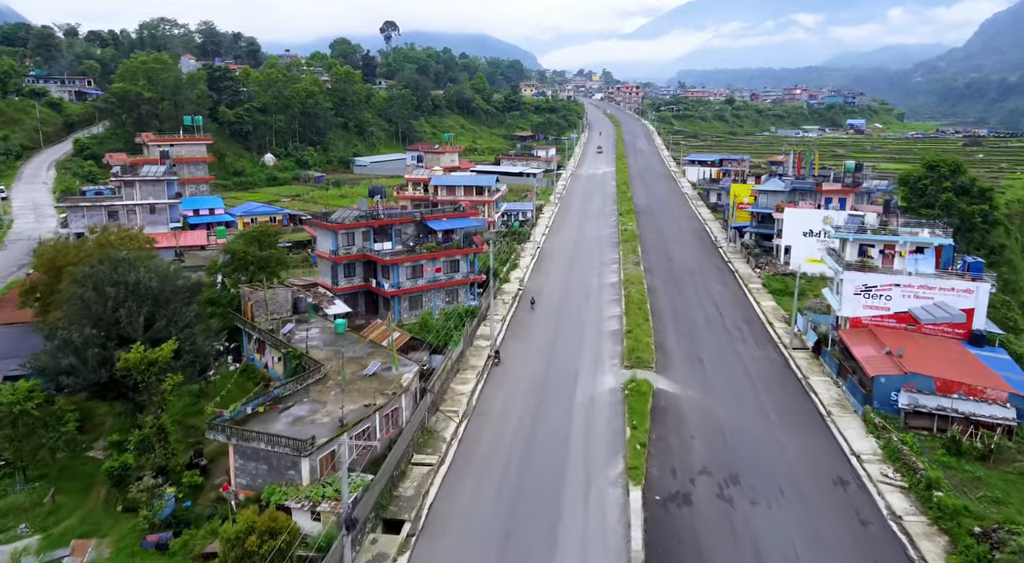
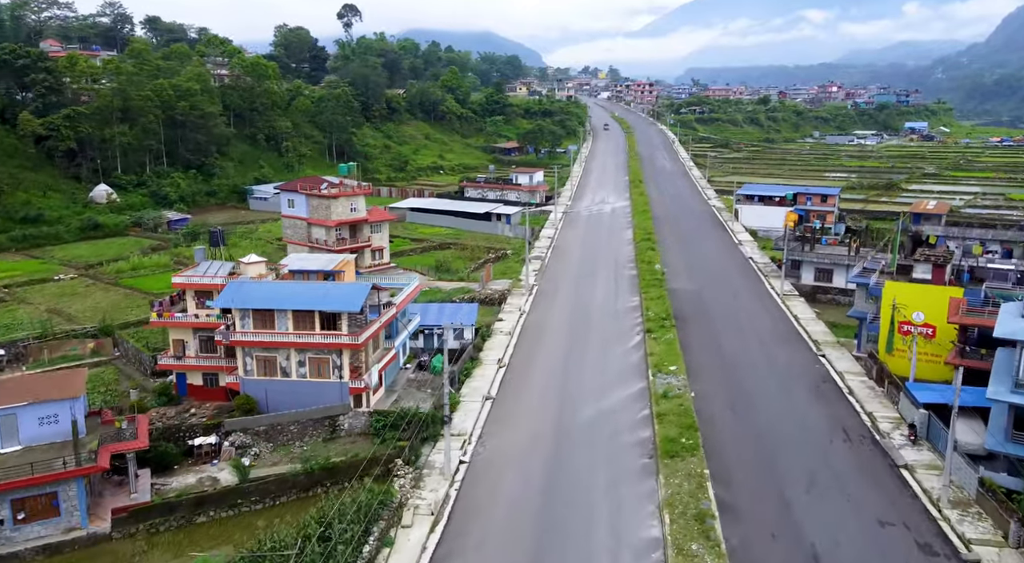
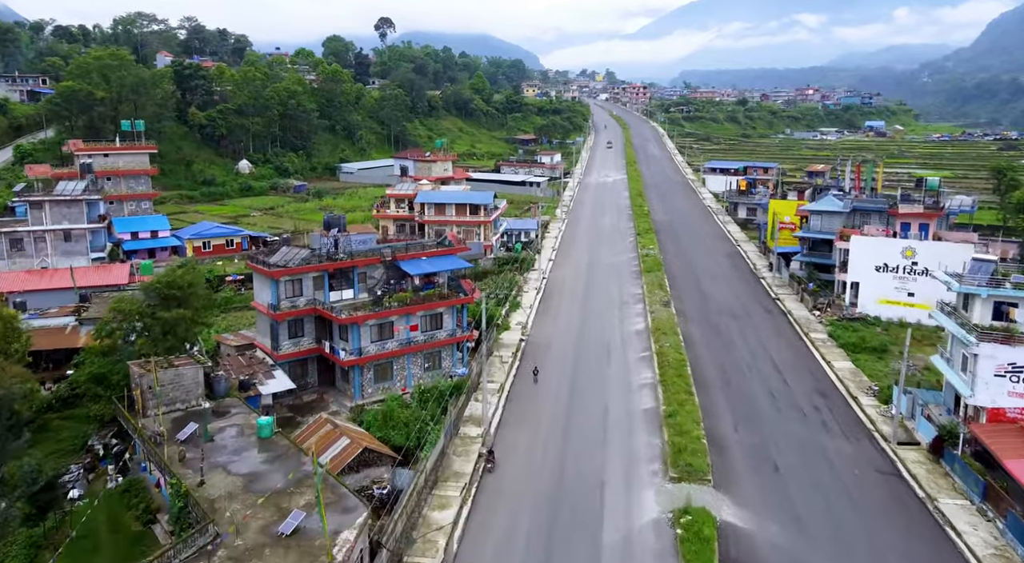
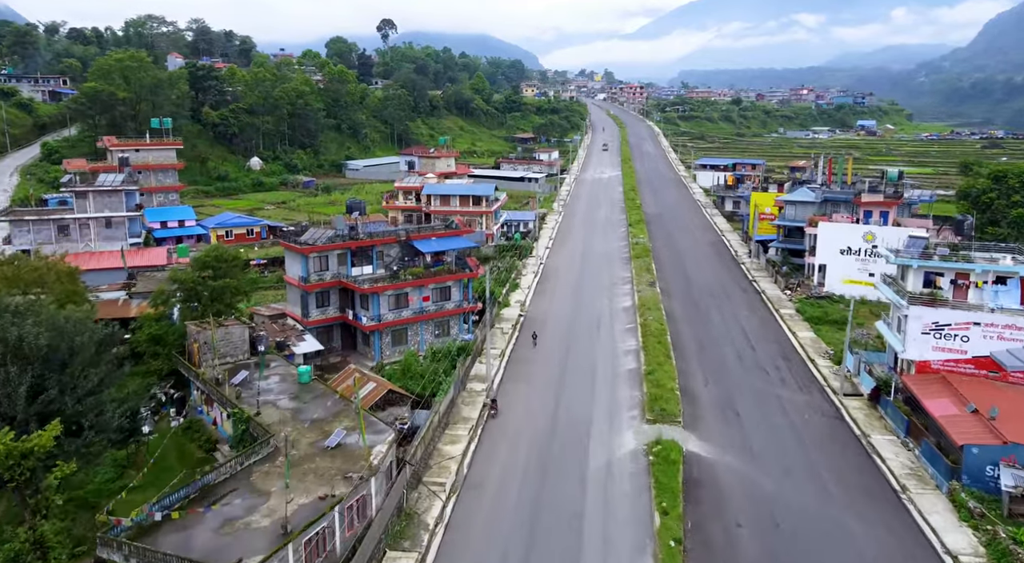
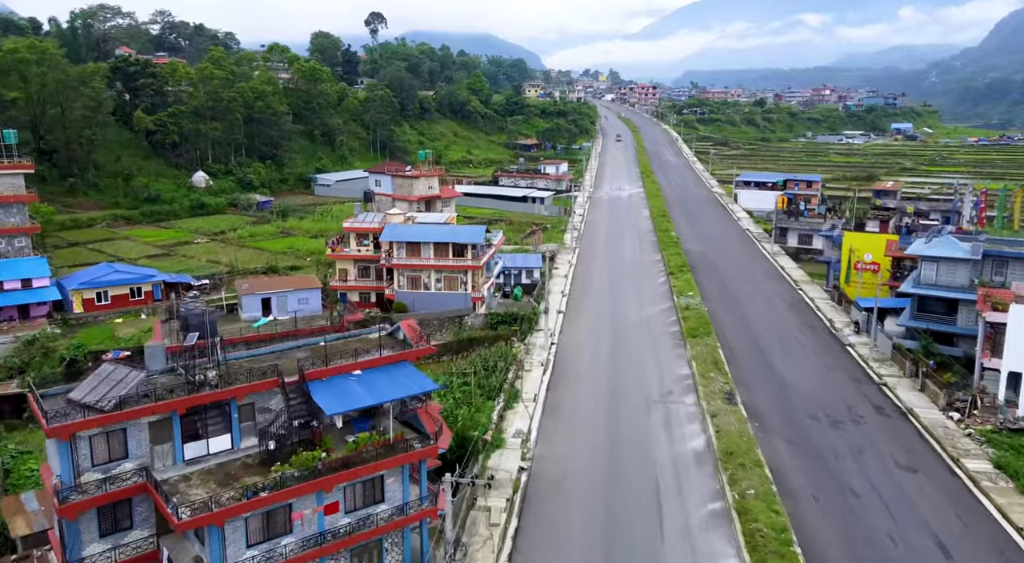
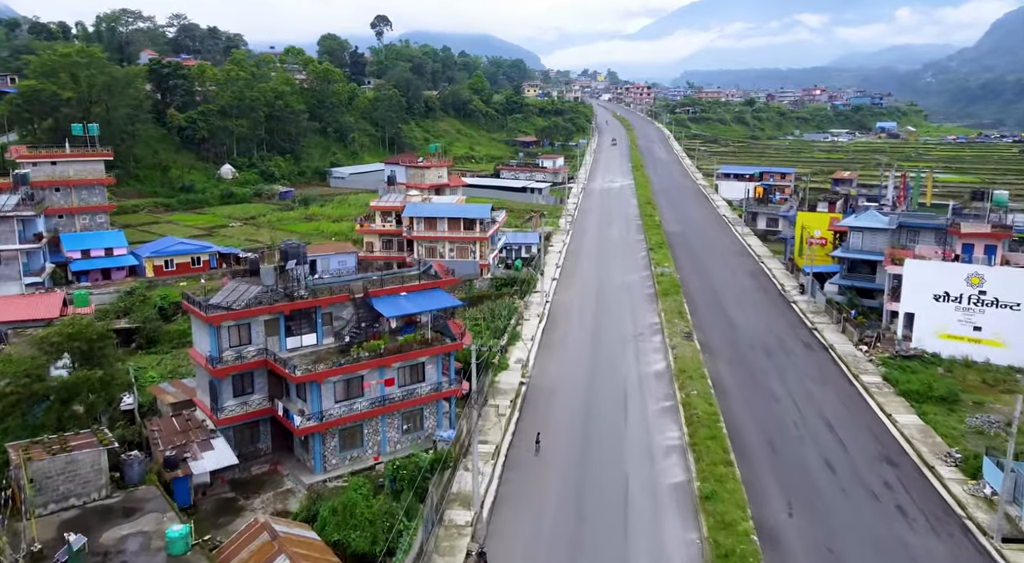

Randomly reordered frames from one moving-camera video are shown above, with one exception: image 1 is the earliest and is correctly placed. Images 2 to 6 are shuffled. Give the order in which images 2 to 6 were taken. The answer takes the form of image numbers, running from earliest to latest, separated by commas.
4, 3, 6, 5, 2
